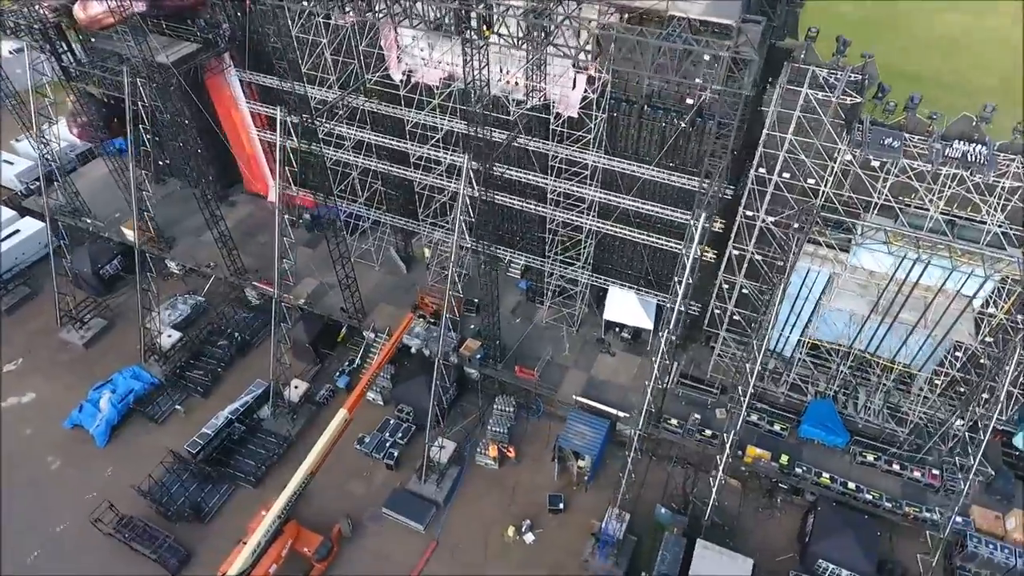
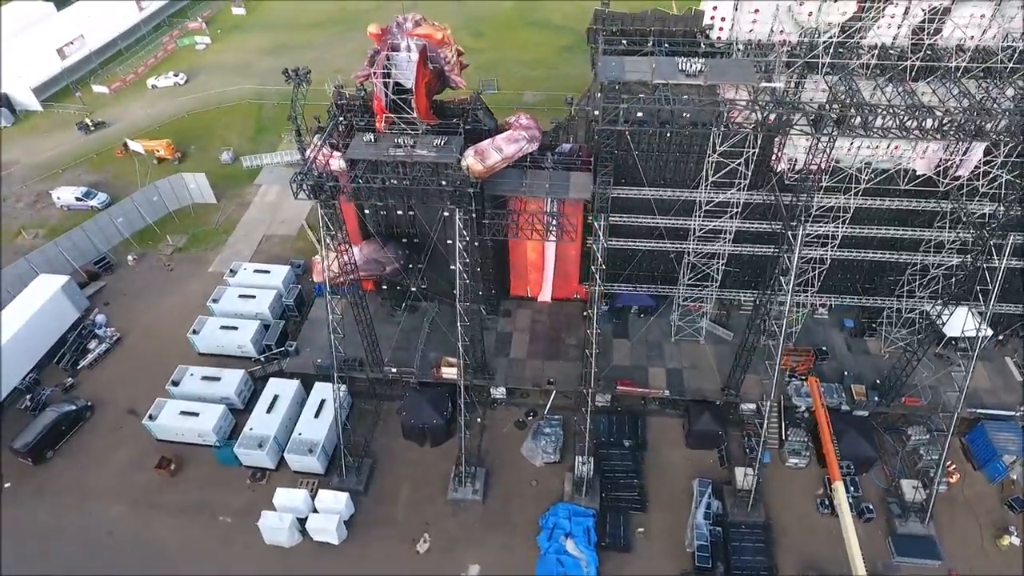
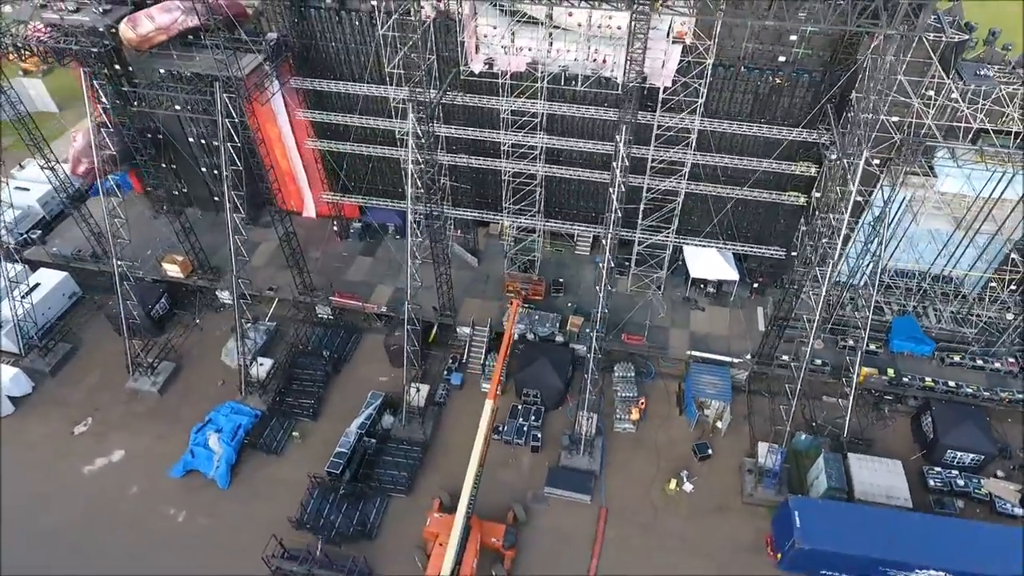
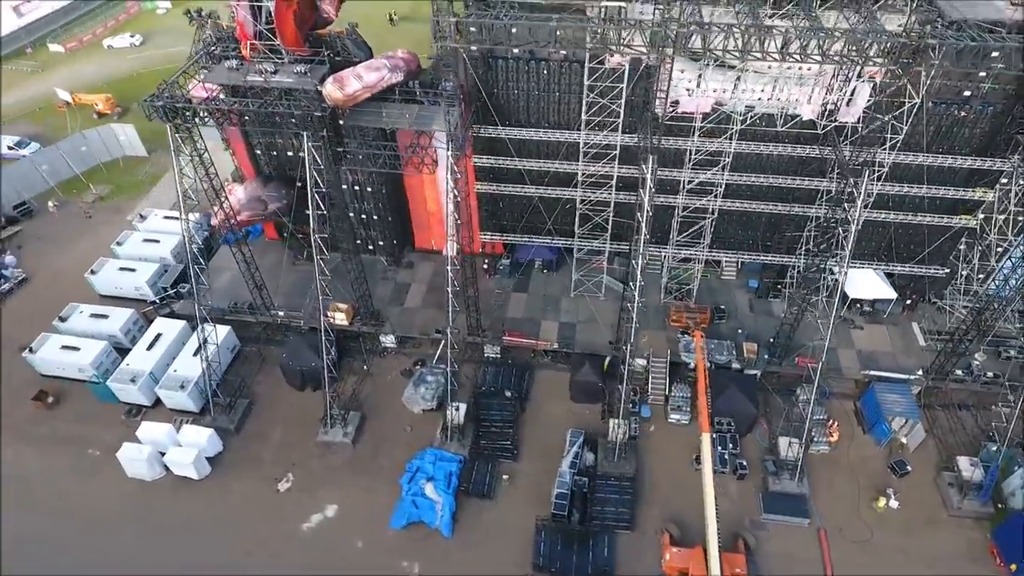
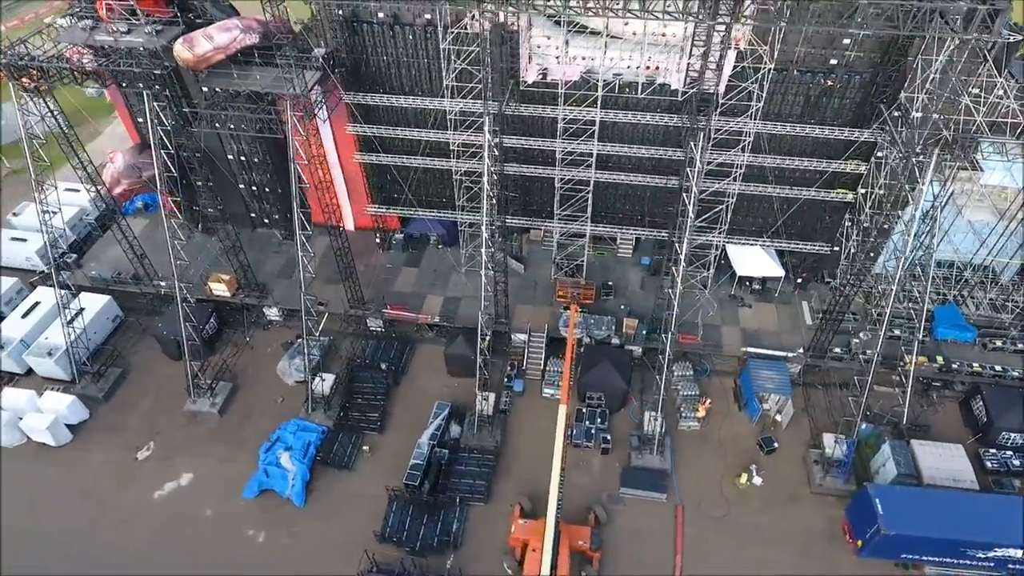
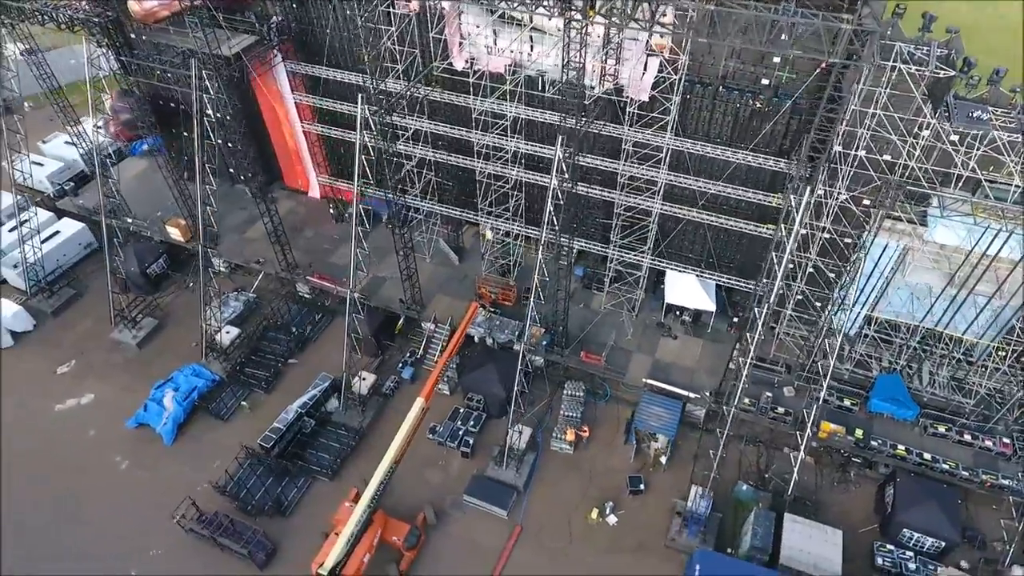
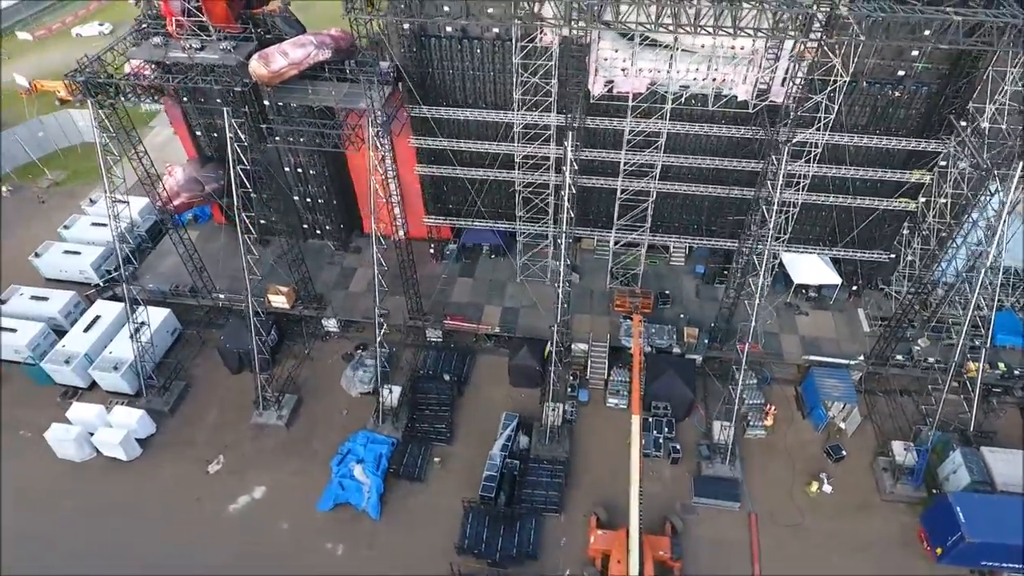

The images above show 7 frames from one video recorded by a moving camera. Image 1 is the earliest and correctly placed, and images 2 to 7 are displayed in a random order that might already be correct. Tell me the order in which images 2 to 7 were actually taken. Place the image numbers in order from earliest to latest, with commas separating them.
6, 3, 5, 7, 4, 2
